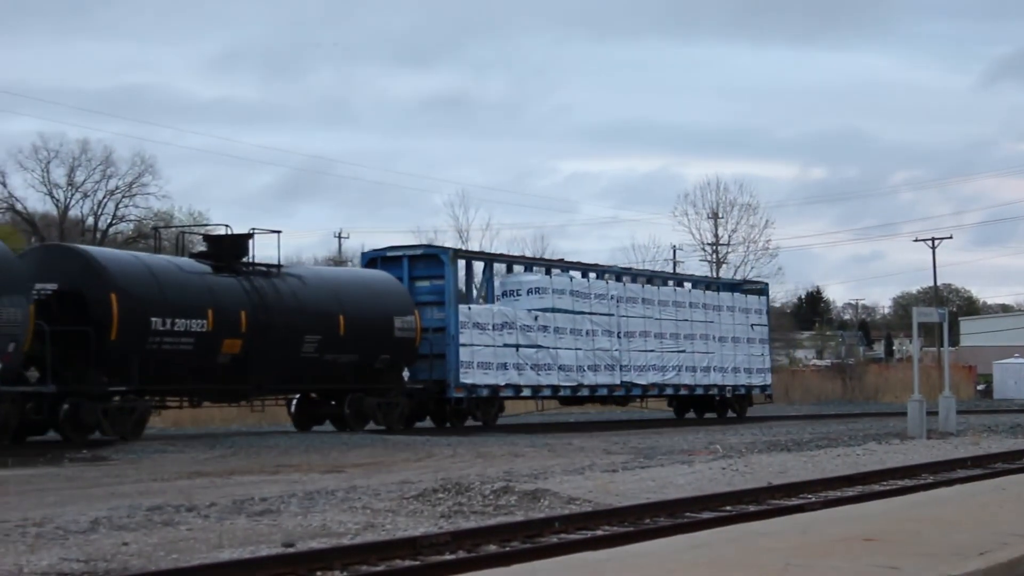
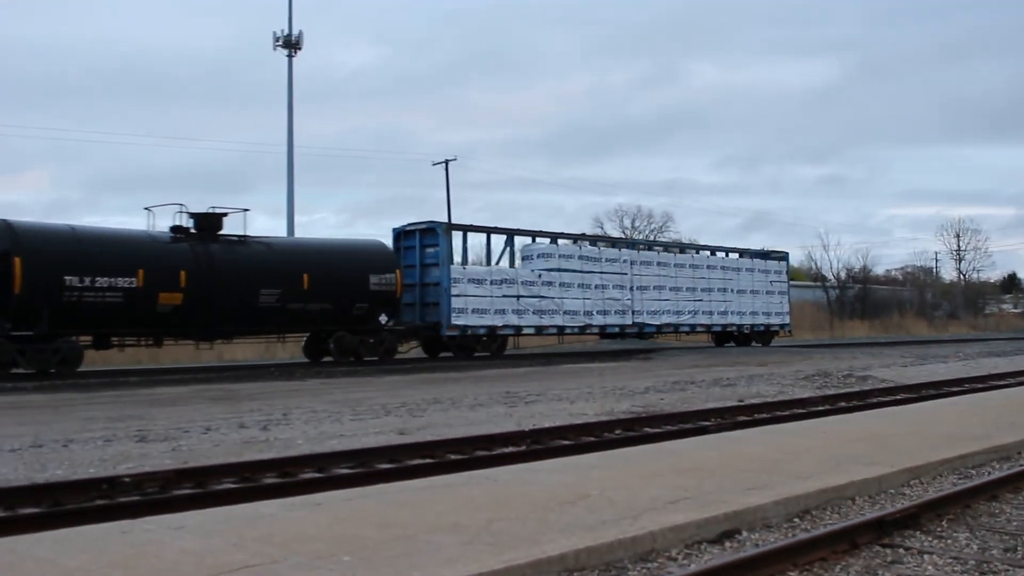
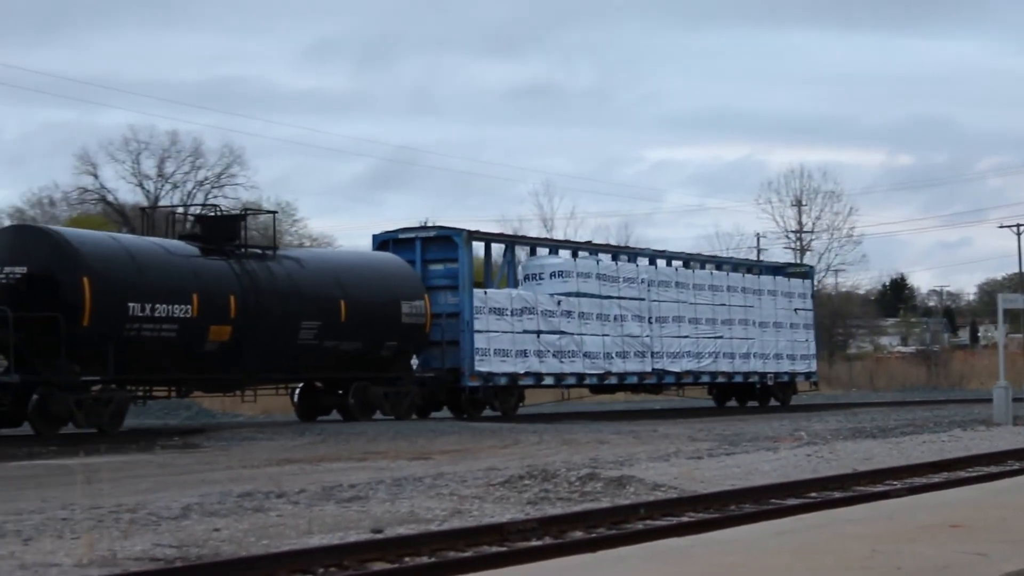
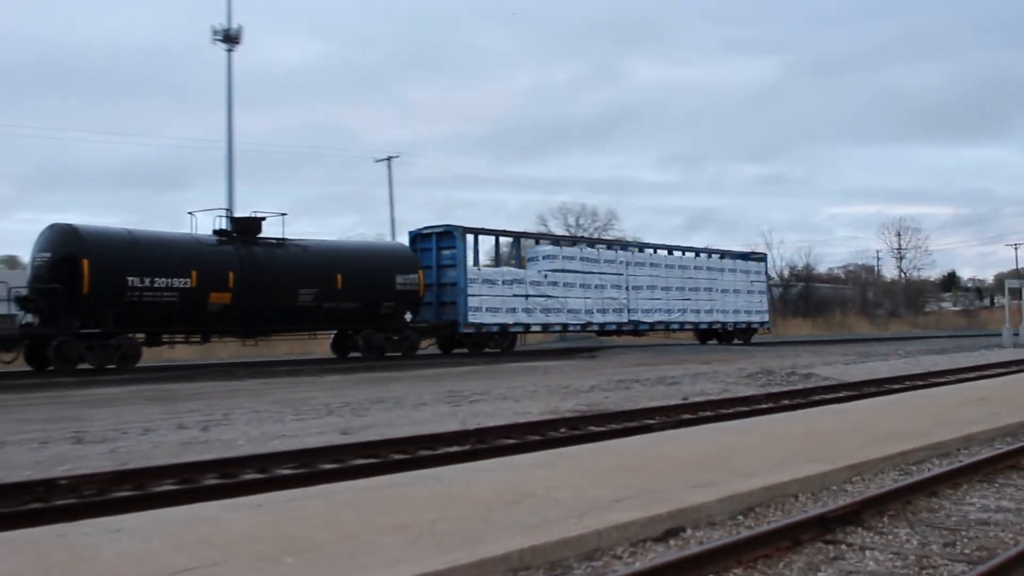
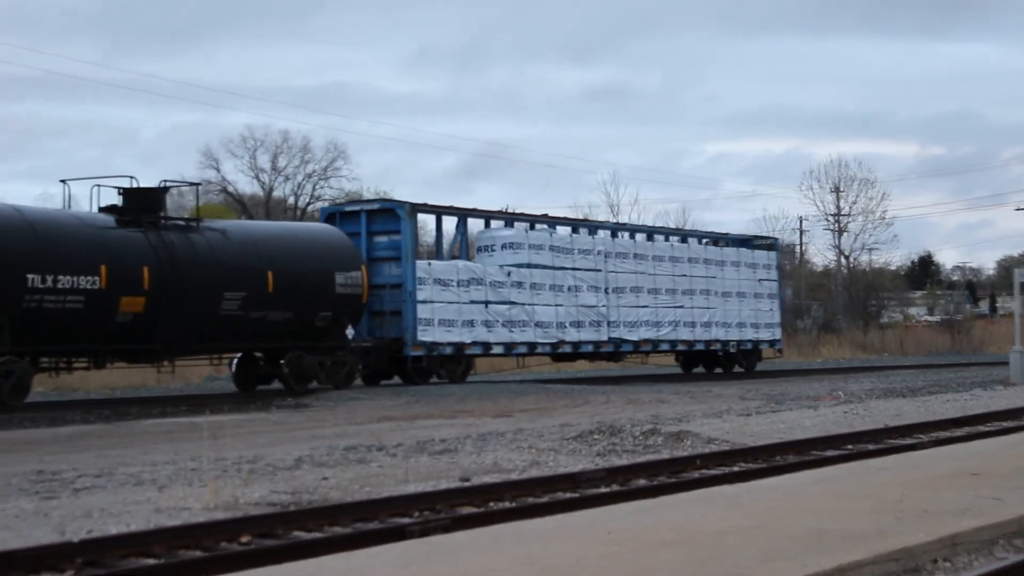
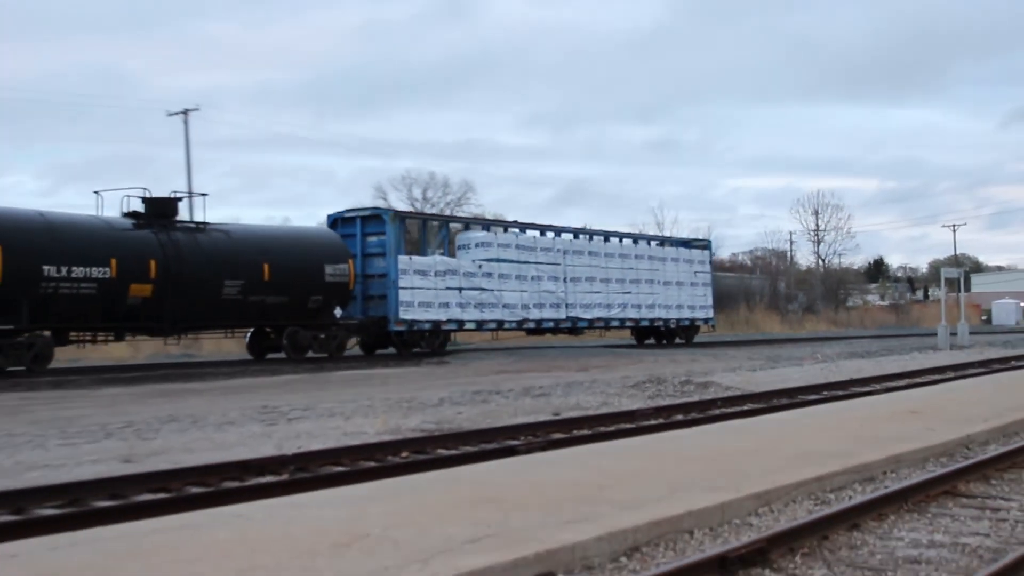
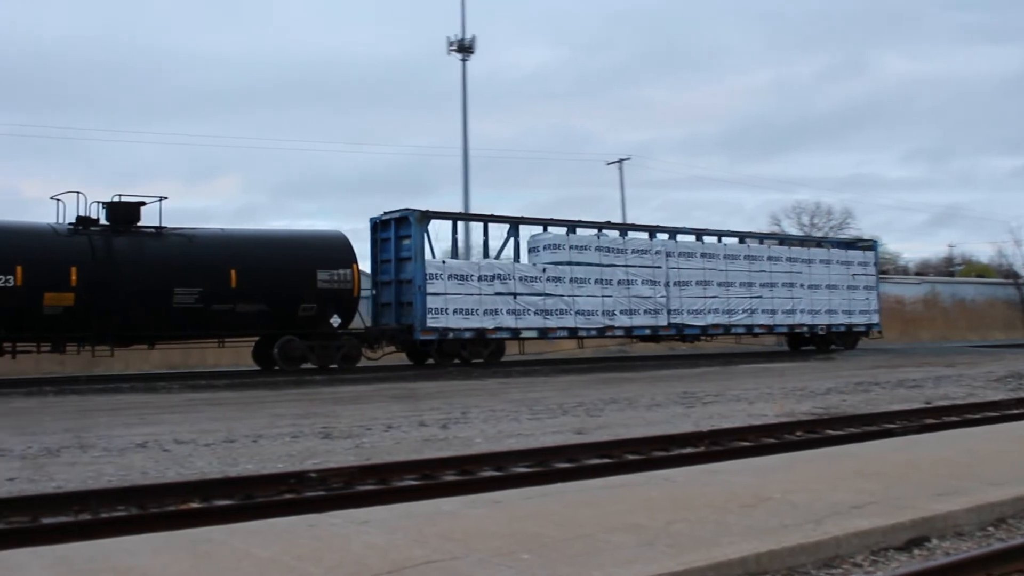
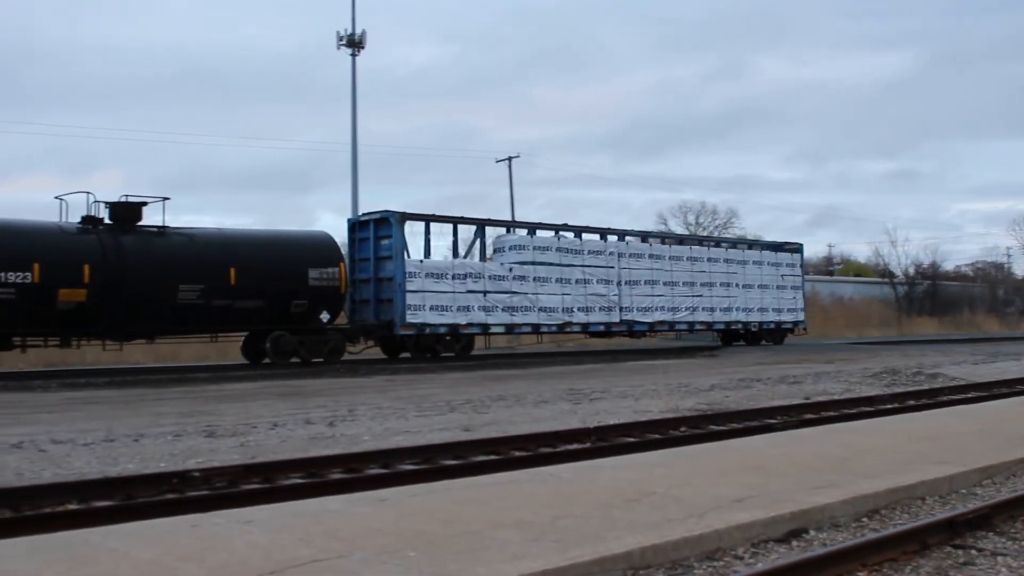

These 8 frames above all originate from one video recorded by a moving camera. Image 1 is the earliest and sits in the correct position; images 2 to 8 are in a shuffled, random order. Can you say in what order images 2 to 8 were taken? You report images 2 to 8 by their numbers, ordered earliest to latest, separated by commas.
3, 5, 6, 4, 2, 8, 7
